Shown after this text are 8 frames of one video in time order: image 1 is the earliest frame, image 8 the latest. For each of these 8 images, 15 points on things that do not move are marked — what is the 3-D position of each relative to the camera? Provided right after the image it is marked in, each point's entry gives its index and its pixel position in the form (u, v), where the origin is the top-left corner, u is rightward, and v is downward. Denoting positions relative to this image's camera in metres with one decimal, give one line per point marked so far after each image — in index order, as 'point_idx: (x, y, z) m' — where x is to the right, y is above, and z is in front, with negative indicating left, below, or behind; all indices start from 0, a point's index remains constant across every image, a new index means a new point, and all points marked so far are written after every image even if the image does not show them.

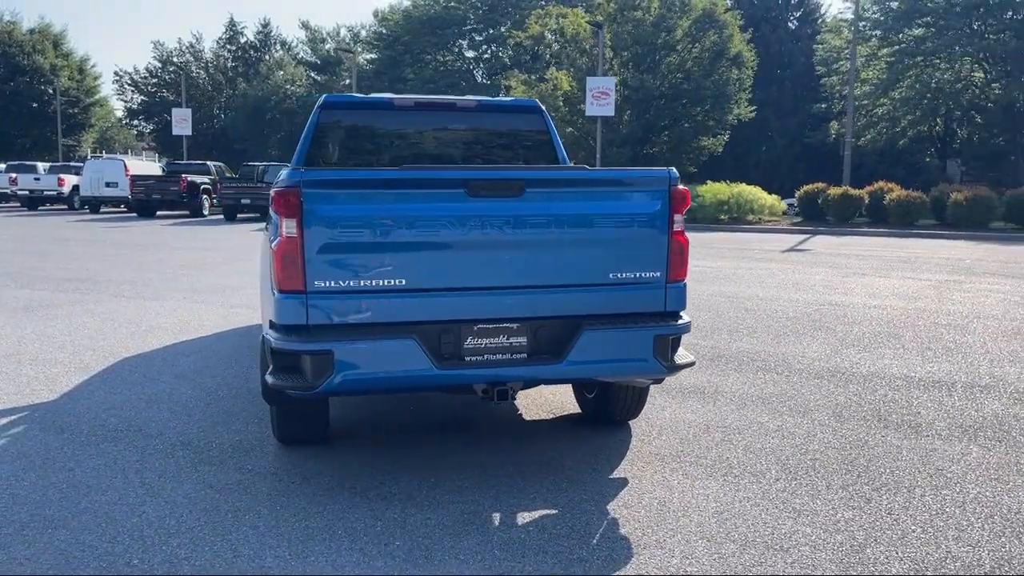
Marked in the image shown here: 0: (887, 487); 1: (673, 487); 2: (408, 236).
0: (+2.1, -1.1, +4.8) m
1: (+0.9, -1.1, +4.9) m
2: (-0.5, +0.3, +4.5) m
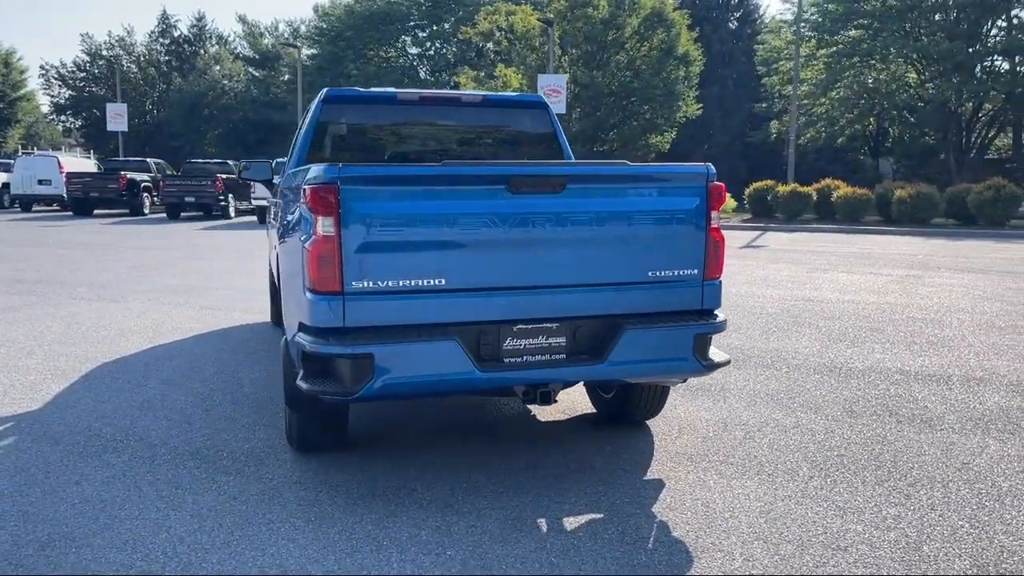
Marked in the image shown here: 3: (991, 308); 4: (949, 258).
0: (+2.3, -1.1, +4.9) m
1: (+1.1, -1.1, +4.8) m
2: (-0.3, +0.3, +4.3) m
3: (+6.3, -0.2, +11.6) m
4: (+9.6, +0.7, +19.2) m
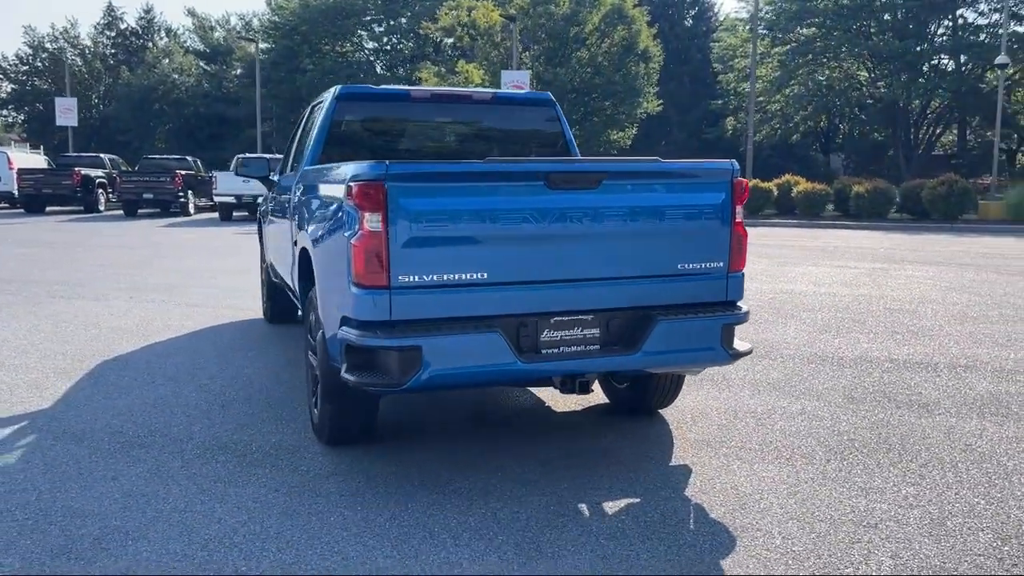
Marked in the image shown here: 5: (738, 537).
0: (+2.5, -1.0, +5.1) m
1: (+1.3, -1.1, +5.0) m
2: (-0.1, +0.3, +4.5) m
3: (+6.2, -0.1, +12.0) m
4: (+9.0, +0.8, +19.8) m
5: (+1.1, -1.2, +4.1) m
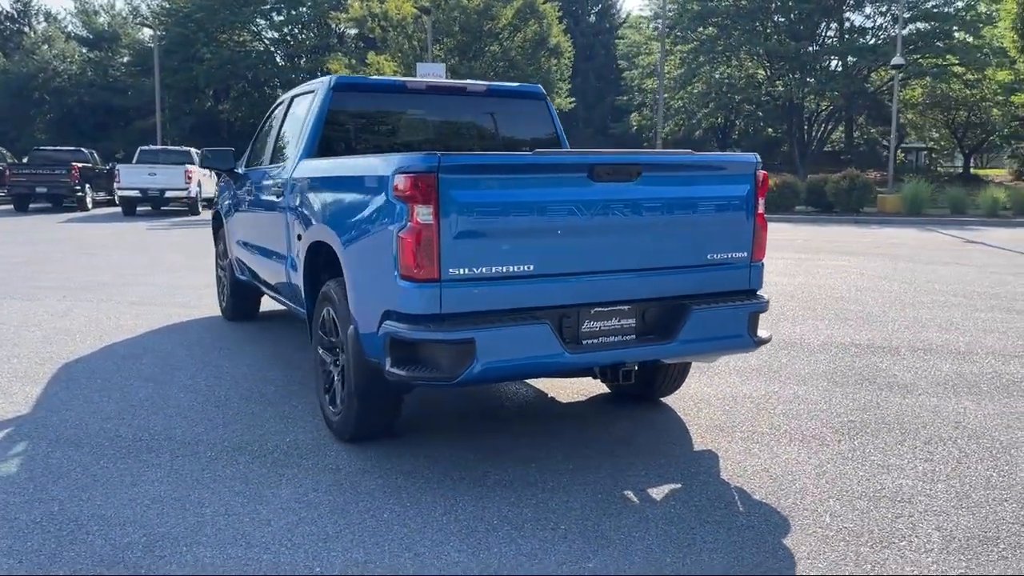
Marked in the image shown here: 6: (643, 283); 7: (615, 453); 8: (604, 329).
0: (+2.6, -0.9, +5.4) m
1: (+1.5, -1.0, +5.2) m
2: (+0.1, +0.3, +4.5) m
3: (+5.5, 0.0, +12.7) m
4: (+7.4, +1.1, +20.8) m
5: (+1.4, -1.1, +4.3) m
6: (+0.7, 0.0, +4.8) m
7: (+0.6, -1.0, +5.2) m
8: (+0.5, -0.2, +4.7) m
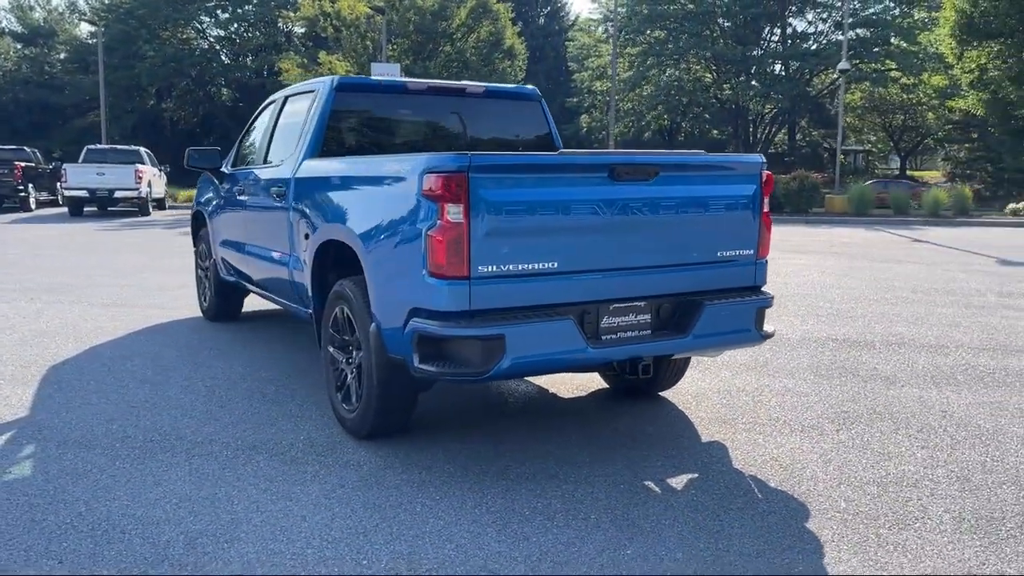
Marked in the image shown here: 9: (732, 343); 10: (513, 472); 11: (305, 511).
0: (+2.7, -0.9, +5.7) m
1: (+1.6, -1.0, +5.4) m
2: (+0.3, +0.4, +4.6) m
3: (+5.1, +0.1, +13.1) m
4: (+6.6, +1.1, +21.3) m
5: (+1.5, -1.1, +4.5) m
6: (+0.8, 0.0, +4.9) m
7: (+0.7, -1.0, +5.4) m
8: (+0.6, -0.2, +4.9) m
9: (+1.3, -0.3, +5.1) m
10: (0.0, -1.0, +4.9) m
11: (-1.0, -1.1, +4.3) m
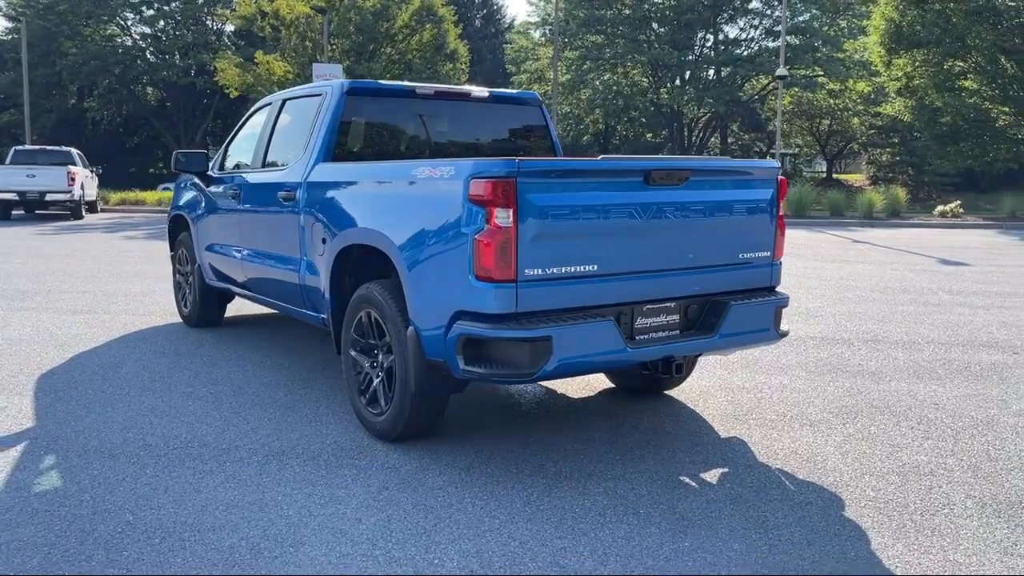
0: (+2.8, -0.9, +6.0) m
1: (+1.7, -1.0, +5.6) m
2: (+0.5, +0.3, +4.7) m
3: (+4.7, +0.1, +13.6) m
4: (+5.5, +1.1, +21.9) m
5: (+1.7, -1.1, +4.7) m
6: (+1.0, 0.0, +5.1) m
7: (+0.9, -1.0, +5.5) m
8: (+0.8, -0.2, +5.0) m
9: (+1.5, -0.3, +5.3) m
10: (+0.2, -1.0, +5.0) m
11: (-0.8, -1.1, +4.3) m
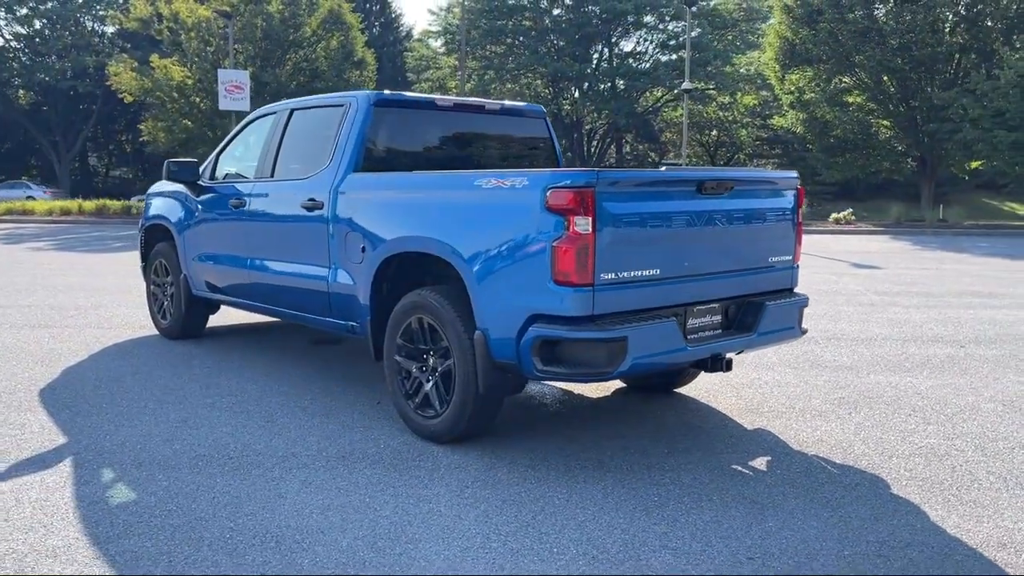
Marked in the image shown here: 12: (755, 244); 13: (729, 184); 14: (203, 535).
0: (+3.1, -0.9, +6.6) m
1: (+2.0, -1.0, +6.1) m
2: (+0.9, +0.3, +5.0) m
3: (+3.9, 0.0, +14.4) m
4: (+3.7, +1.0, +22.7) m
5: (+2.1, -1.1, +5.1) m
6: (+1.3, 0.0, +5.5) m
7: (+1.2, -1.0, +5.9) m
8: (+1.2, -0.2, +5.4) m
9: (+1.8, -0.3, +5.8) m
10: (+0.6, -1.1, +5.2) m
11: (-0.3, -1.1, +4.5) m
12: (+1.6, +0.3, +5.6) m
13: (+1.3, +0.6, +5.3) m
14: (-1.5, -1.2, +4.2) m
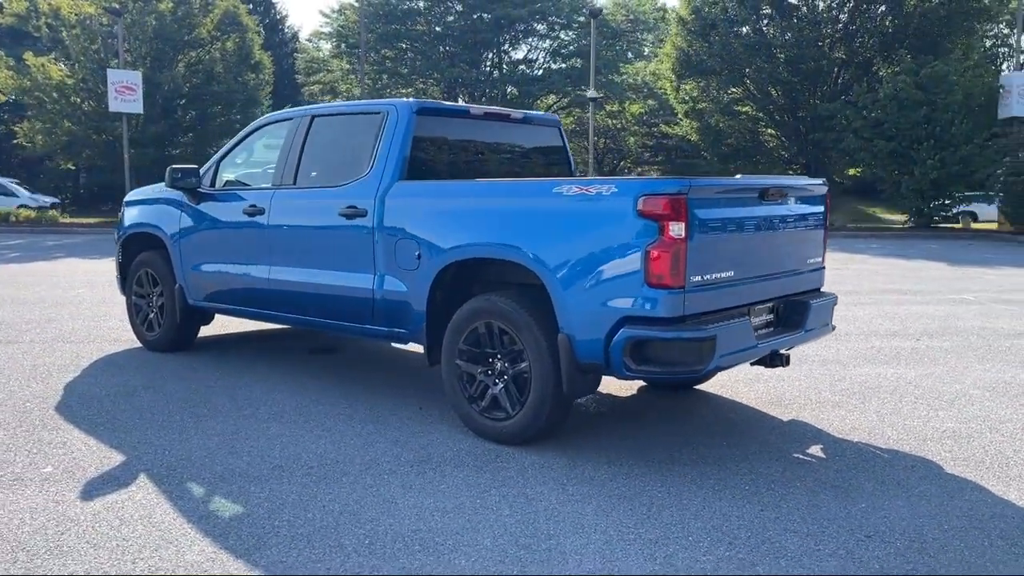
0: (+3.3, -0.9, +7.2) m
1: (+2.4, -1.0, +6.5) m
2: (+1.4, +0.3, +5.4) m
3: (+3.1, 0.0, +15.0) m
4: (+1.7, +0.9, +23.2) m
5: (+2.6, -1.1, +5.6) m
6: (+1.8, 0.0, +5.9) m
7: (+1.6, -1.0, +6.2) m
8: (+1.6, -0.2, +5.7) m
9: (+2.2, -0.3, +6.2) m
10: (+1.1, -1.1, +5.5) m
11: (+0.3, -1.2, +4.6) m
12: (+2.0, +0.3, +6.1) m
13: (+1.7, +0.6, +5.7) m
14: (-0.8, -1.2, +4.2) m
